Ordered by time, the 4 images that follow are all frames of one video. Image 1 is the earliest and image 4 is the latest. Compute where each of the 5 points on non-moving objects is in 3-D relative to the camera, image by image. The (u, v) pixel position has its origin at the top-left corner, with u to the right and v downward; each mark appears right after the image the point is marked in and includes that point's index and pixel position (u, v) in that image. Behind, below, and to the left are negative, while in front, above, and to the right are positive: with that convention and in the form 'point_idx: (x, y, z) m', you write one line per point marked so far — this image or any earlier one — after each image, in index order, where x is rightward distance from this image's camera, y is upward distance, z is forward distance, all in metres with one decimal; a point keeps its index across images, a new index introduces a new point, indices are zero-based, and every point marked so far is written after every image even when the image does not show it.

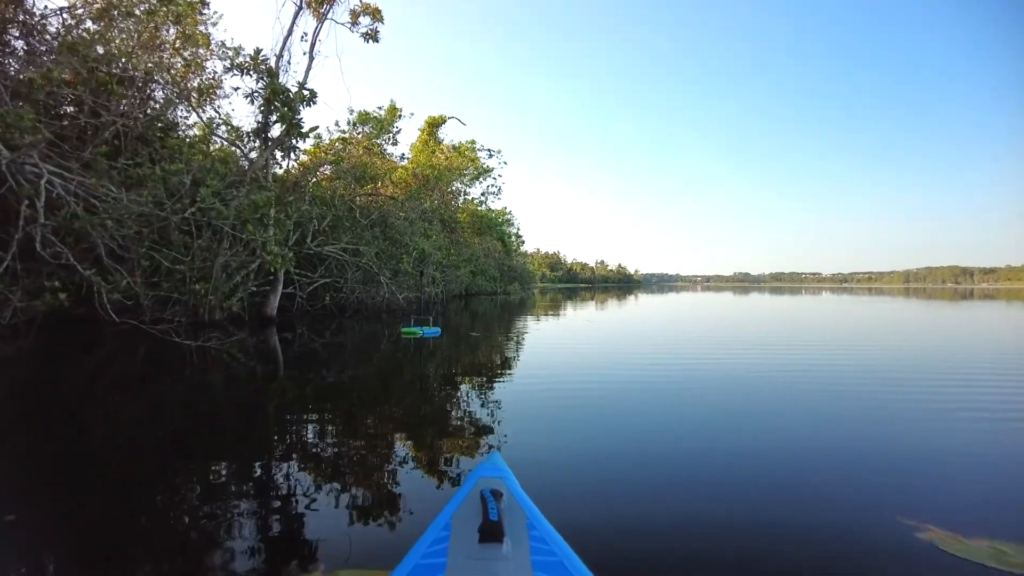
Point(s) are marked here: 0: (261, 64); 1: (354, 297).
0: (-2.8, +2.5, +6.2) m
1: (-5.5, -0.3, +18.6) m
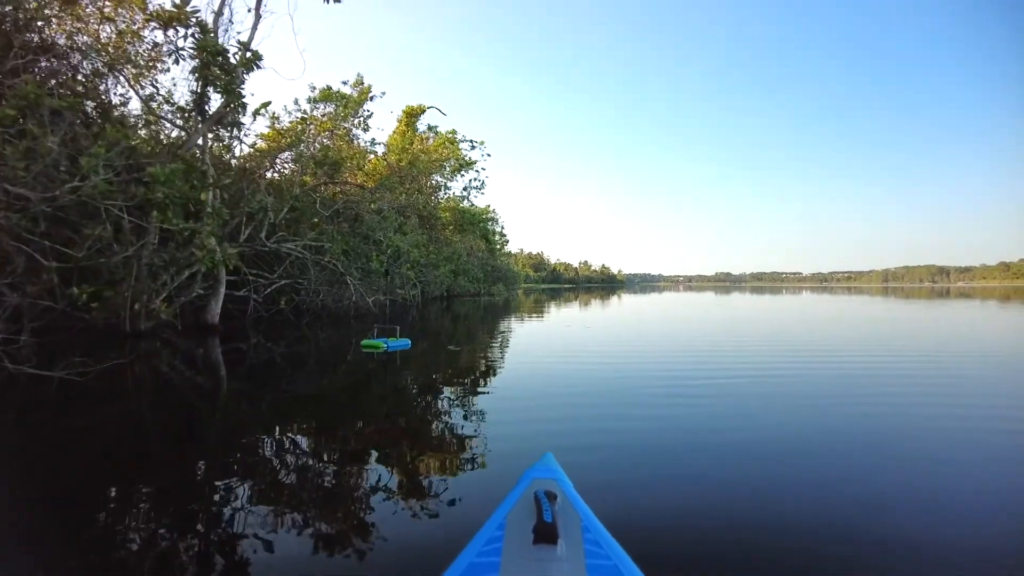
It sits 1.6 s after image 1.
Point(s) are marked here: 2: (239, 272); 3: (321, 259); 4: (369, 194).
0: (-2.9, +2.5, +5.1) m
1: (-6.0, -0.3, +17.4) m
2: (-8.1, +0.4, +16.1) m
3: (-5.0, +0.8, +14.3) m
4: (-4.1, +2.7, +16.0) m
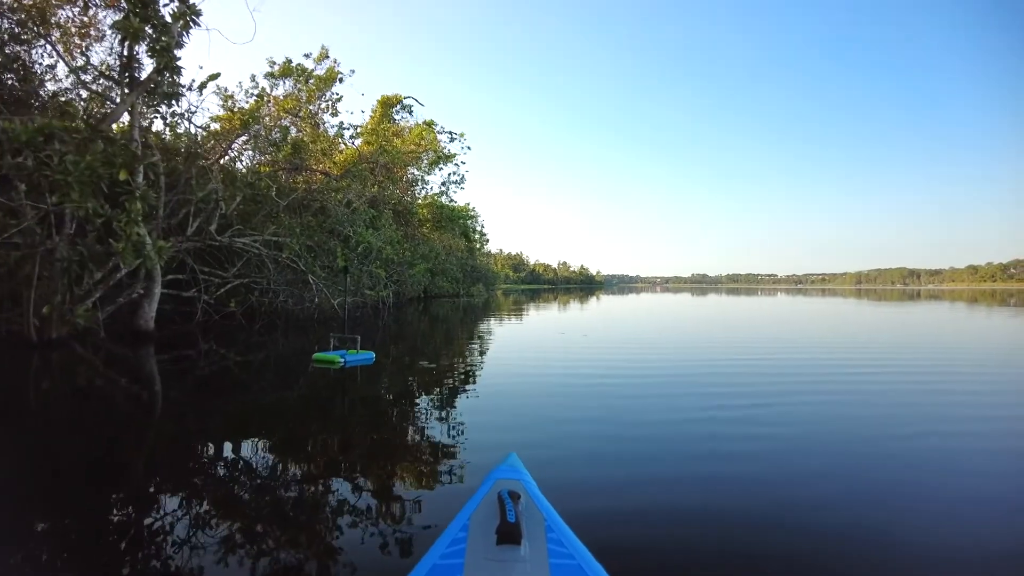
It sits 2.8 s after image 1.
0: (-3.0, +2.5, +4.2) m
1: (-6.6, -0.3, +16.4) m
2: (-8.6, +0.5, +15.1) m
3: (-5.5, +0.8, +13.3) m
4: (-4.6, +2.7, +15.0) m
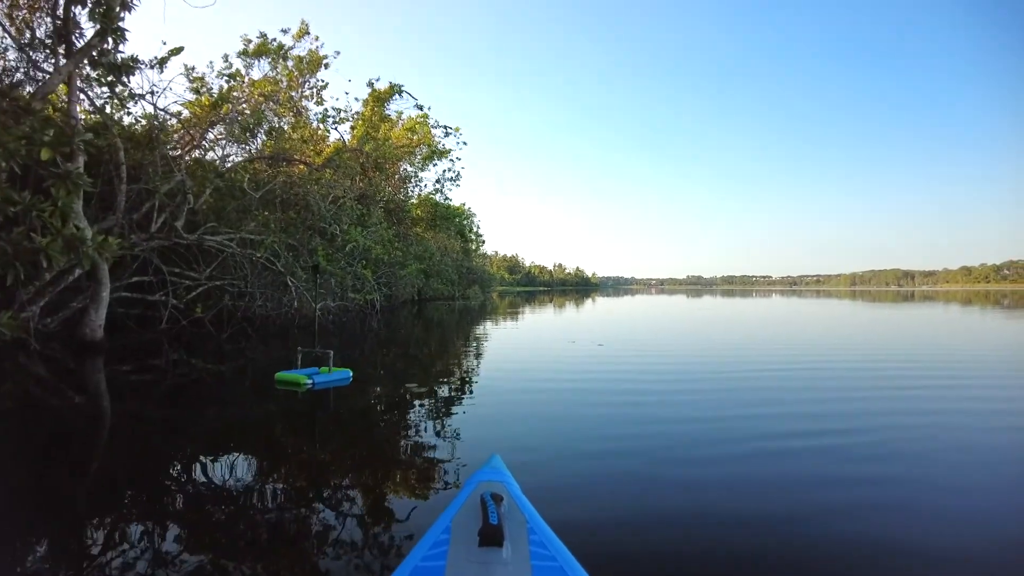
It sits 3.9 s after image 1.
0: (-3.0, +2.4, +3.6) m
1: (-6.6, -0.4, +15.6) m
2: (-8.6, +0.4, +14.3) m
3: (-5.5, +0.7, +12.6) m
4: (-4.7, +2.6, +14.4) m
